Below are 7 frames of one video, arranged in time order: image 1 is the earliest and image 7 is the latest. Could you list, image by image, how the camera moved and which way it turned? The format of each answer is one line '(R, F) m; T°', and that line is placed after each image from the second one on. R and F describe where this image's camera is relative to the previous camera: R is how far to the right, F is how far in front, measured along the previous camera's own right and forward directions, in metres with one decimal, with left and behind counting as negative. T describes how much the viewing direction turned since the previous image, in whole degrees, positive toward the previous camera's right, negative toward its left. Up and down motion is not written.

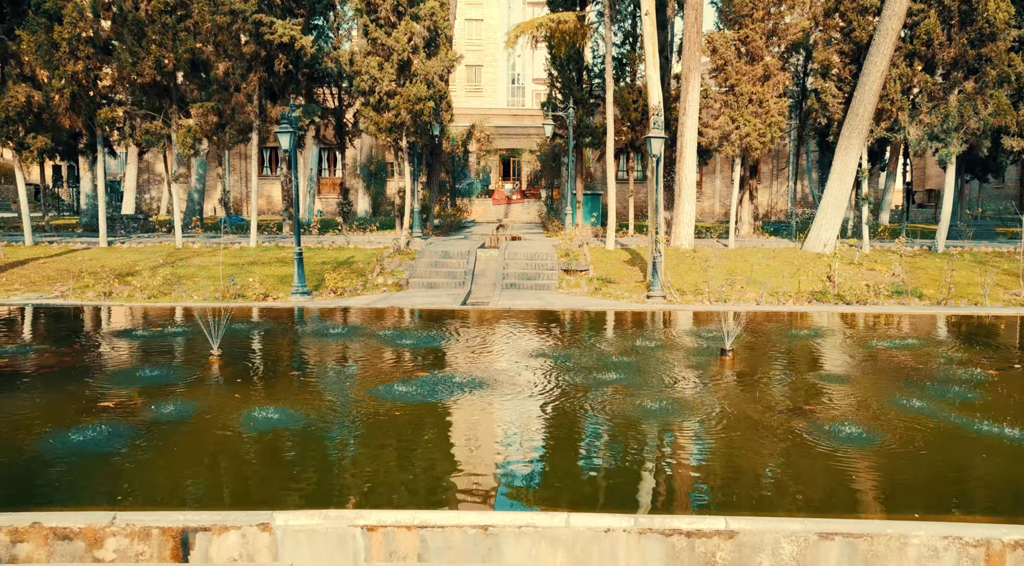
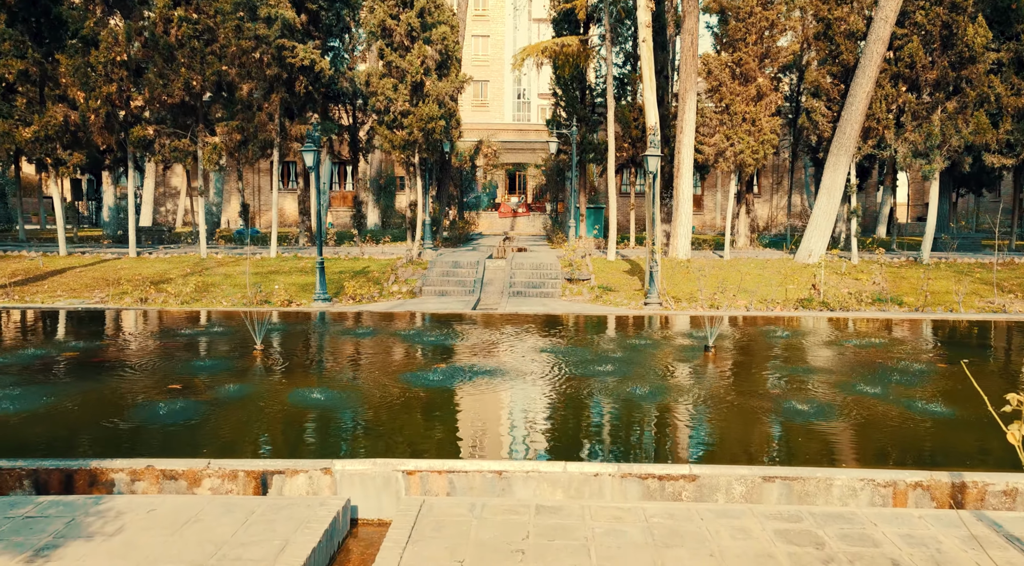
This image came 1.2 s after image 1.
(0.0, -1.2) m; 0°
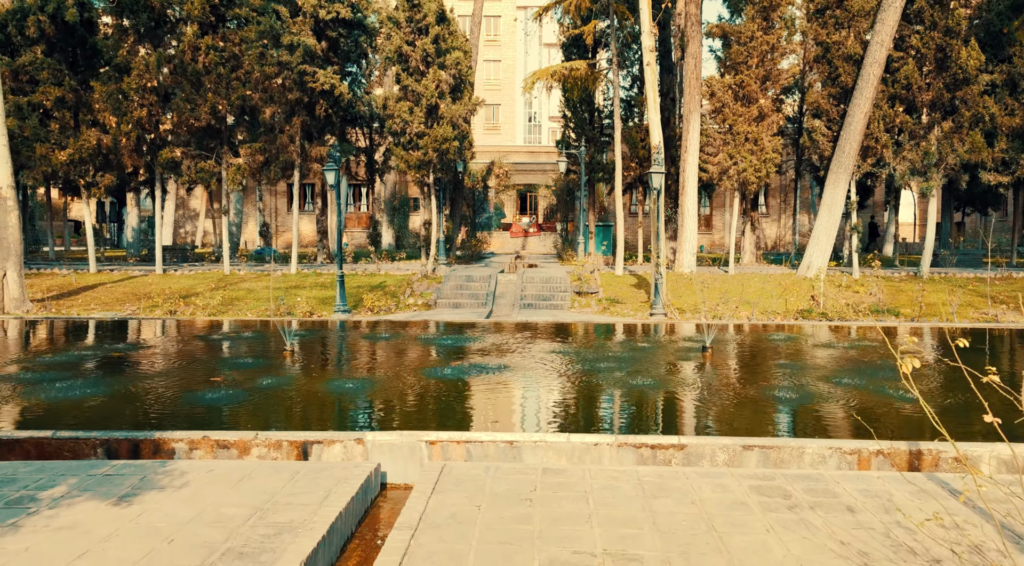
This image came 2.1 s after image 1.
(0.0, -0.8) m; -1°
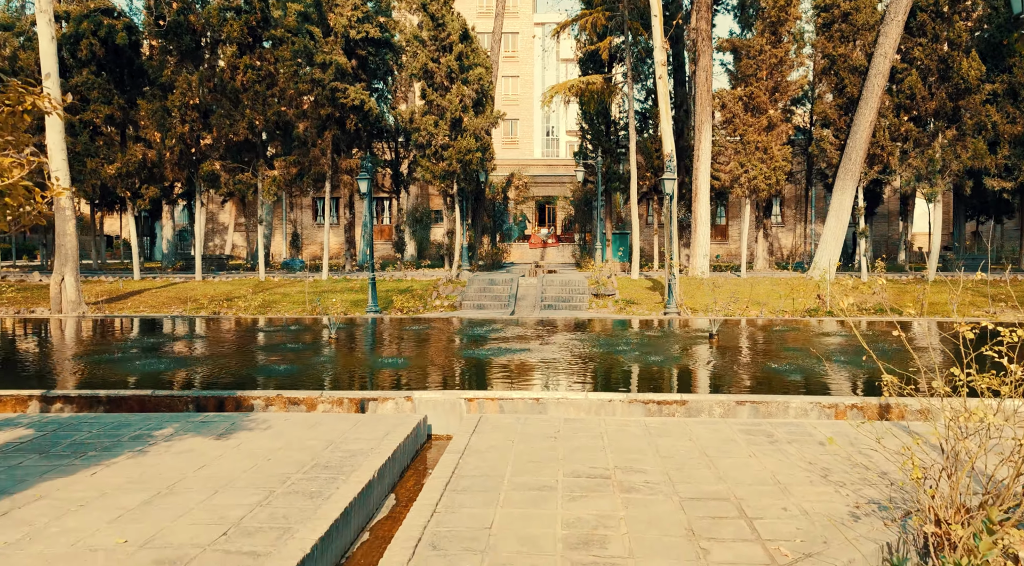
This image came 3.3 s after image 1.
(-0.1, -1.1) m; -1°
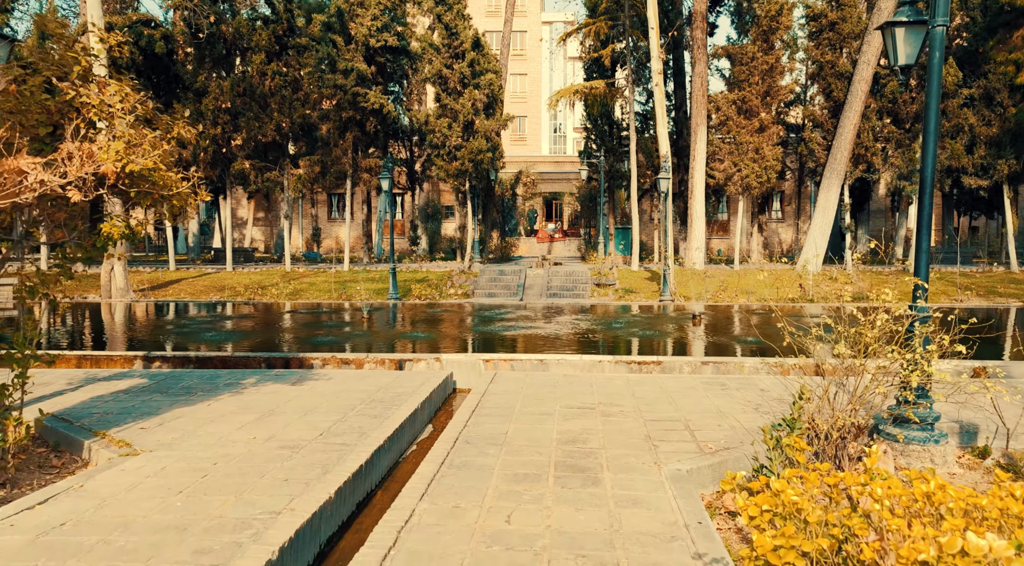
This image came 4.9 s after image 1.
(0.0, -1.8) m; -1°
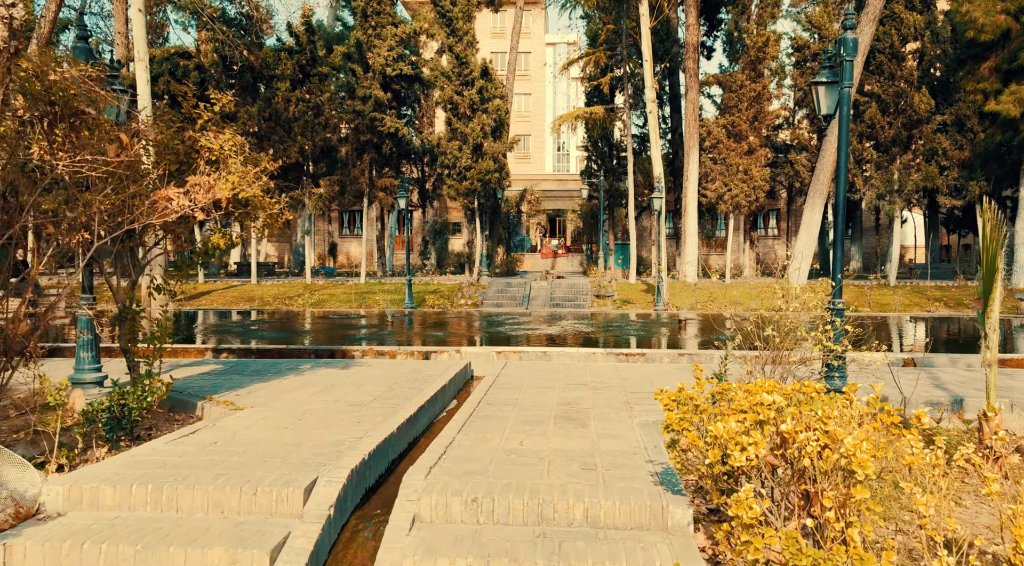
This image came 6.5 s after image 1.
(-0.1, -1.8) m; 0°
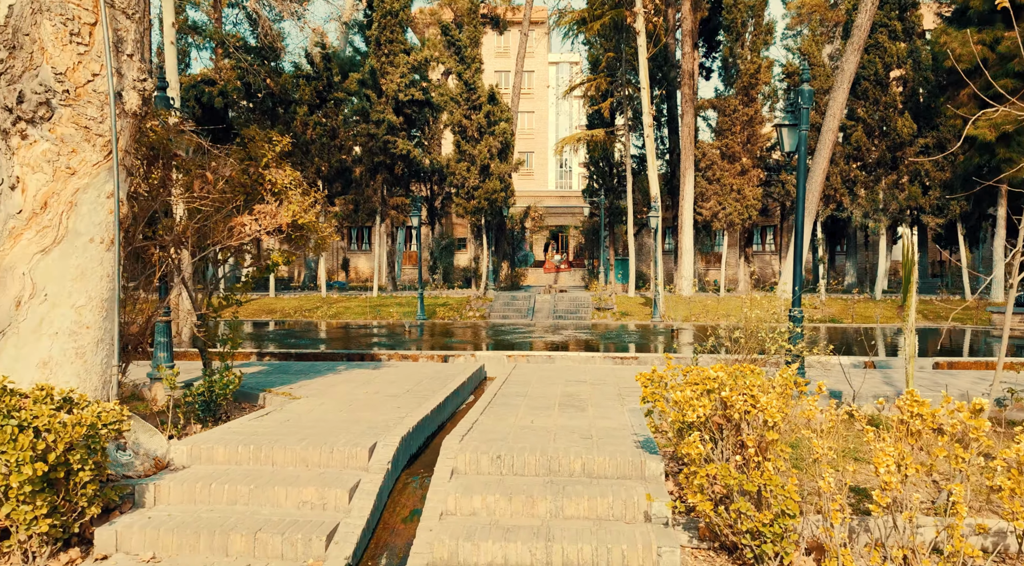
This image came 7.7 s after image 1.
(-0.1, -1.4) m; 0°
